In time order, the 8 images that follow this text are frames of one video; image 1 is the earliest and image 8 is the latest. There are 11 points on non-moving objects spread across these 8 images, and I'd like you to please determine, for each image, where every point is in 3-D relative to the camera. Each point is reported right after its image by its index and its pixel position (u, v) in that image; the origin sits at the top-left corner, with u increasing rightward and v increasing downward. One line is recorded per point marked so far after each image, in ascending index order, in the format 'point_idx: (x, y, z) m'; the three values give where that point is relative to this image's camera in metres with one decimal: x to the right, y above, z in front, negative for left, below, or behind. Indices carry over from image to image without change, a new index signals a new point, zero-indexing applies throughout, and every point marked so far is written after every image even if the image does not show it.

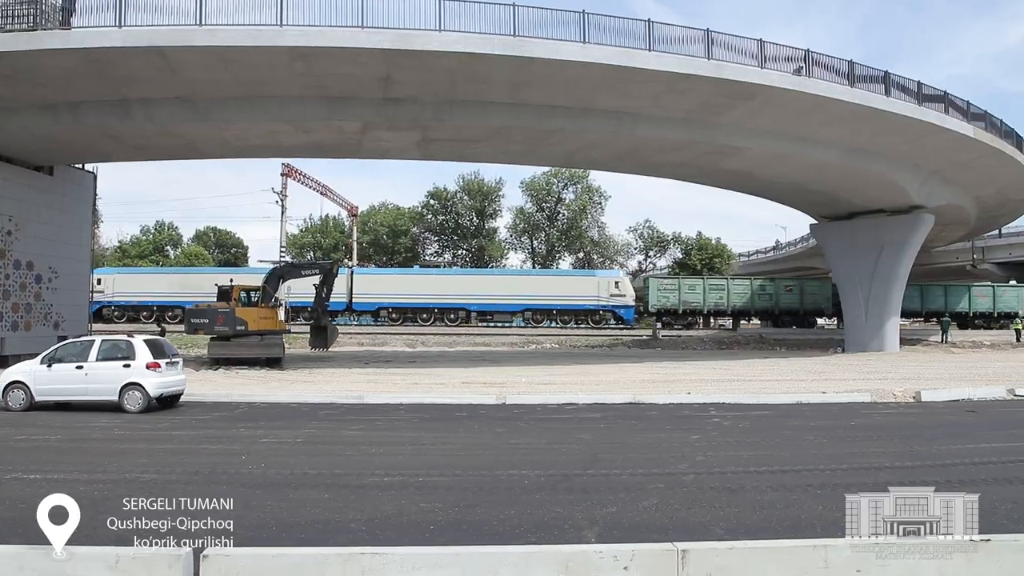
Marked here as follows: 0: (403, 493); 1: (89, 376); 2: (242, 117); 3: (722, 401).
0: (-1.0, -1.9, +6.4) m
1: (-7.6, -1.6, +12.6) m
2: (-7.4, +4.7, +19.4) m
3: (+4.4, -2.4, +14.8) m
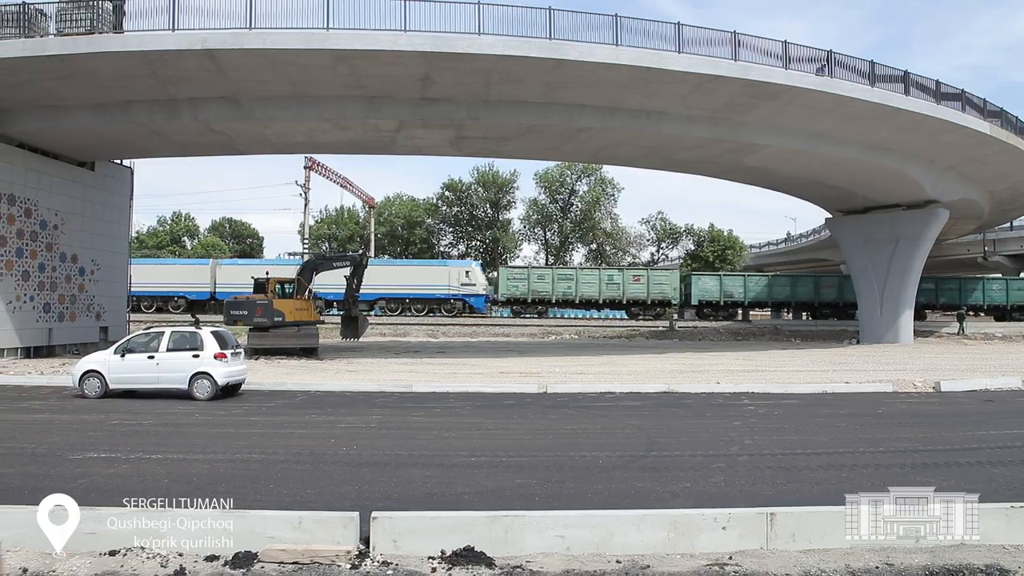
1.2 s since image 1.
0: (-0.2, -1.9, +7.2) m
1: (-6.7, -1.5, +13.4) m
2: (-6.5, +4.9, +20.1) m
3: (+5.3, -2.2, +15.6) m
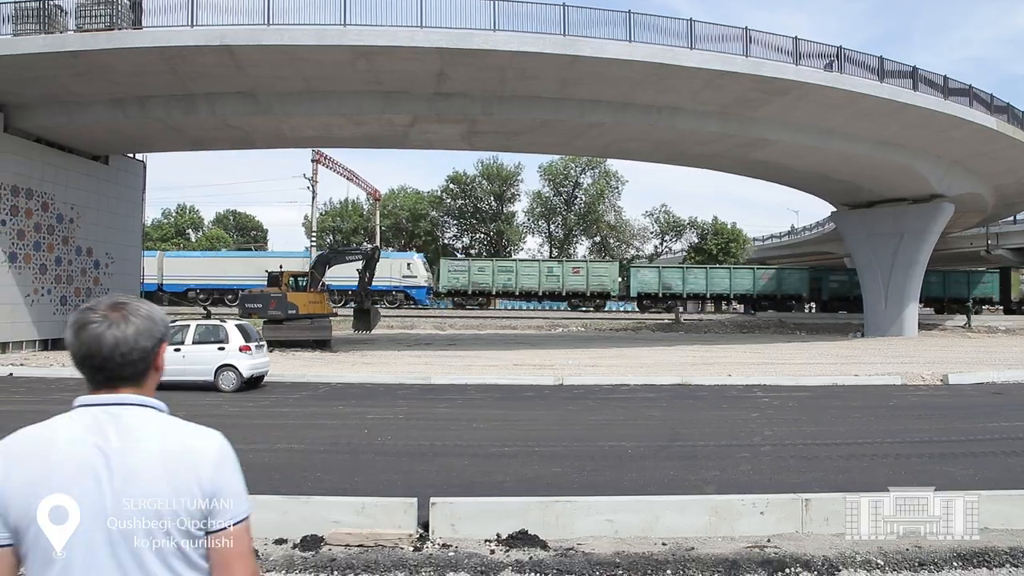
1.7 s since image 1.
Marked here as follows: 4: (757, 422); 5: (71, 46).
0: (+0.2, -1.8, +7.5) m
1: (-6.3, -1.3, +13.7) m
2: (-6.1, +5.1, +20.3) m
3: (+5.6, -2.1, +15.8) m
4: (+3.7, -2.0, +10.6) m
5: (-10.7, +5.8, +17.0) m
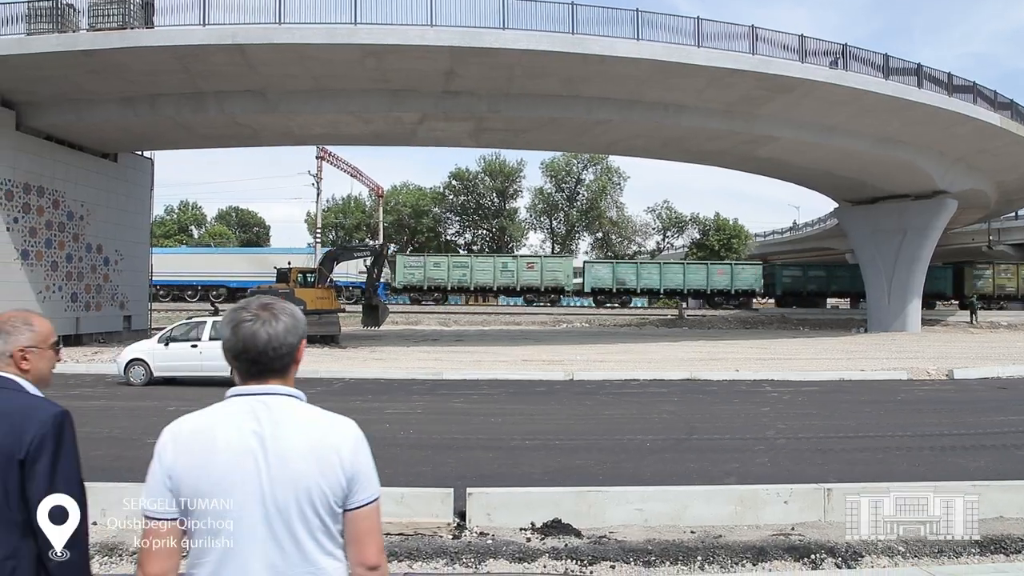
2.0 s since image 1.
0: (+0.4, -1.8, +7.7) m
1: (-6.1, -1.3, +13.9) m
2: (-5.9, +5.2, +20.5) m
3: (+5.9, -2.0, +16.0) m
4: (+3.9, -2.0, +10.8) m
5: (-10.4, +5.9, +17.2) m
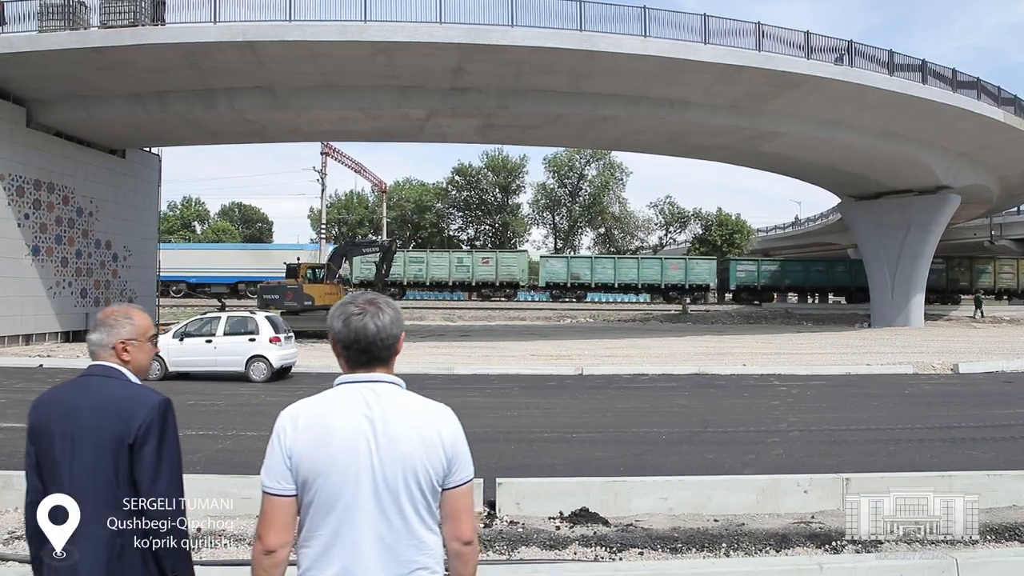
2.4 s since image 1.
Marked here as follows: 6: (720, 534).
0: (+0.7, -1.8, +7.9) m
1: (-5.9, -1.2, +14.1) m
2: (-5.6, +5.3, +20.6) m
3: (+6.1, -1.9, +16.2) m
4: (+4.2, -1.9, +11.0) m
5: (-10.2, +6.0, +17.3) m
6: (+1.5, -1.8, +5.1) m
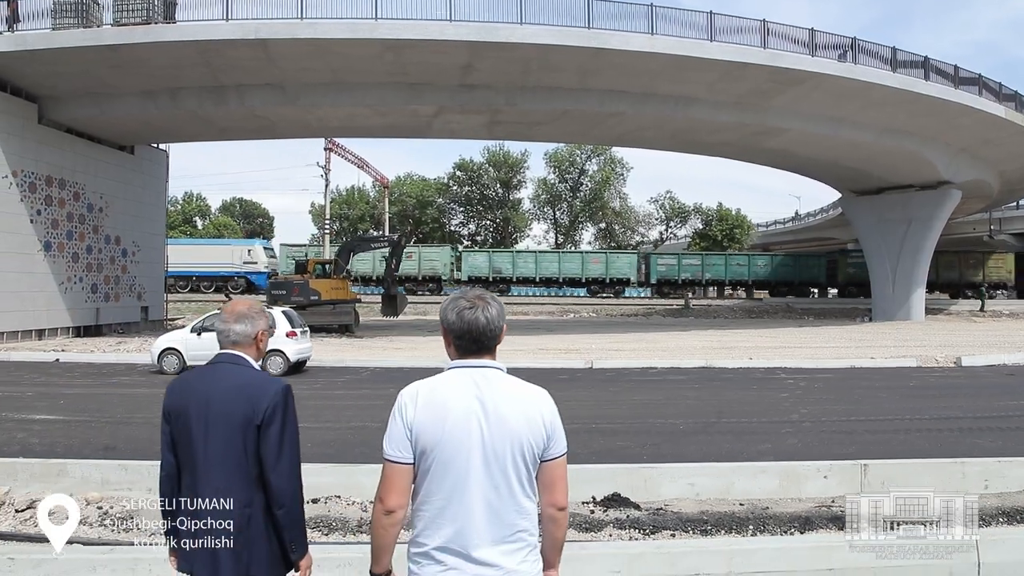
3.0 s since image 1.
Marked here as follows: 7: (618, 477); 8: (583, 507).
0: (+0.9, -1.7, +8.1) m
1: (-5.6, -1.1, +14.3) m
2: (-5.4, +5.5, +20.8) m
3: (+6.4, -1.8, +16.5) m
4: (+4.4, -1.8, +11.2) m
5: (-10.0, +6.1, +17.5) m
6: (+1.8, -1.7, +5.3) m
7: (+0.8, -1.5, +5.7) m
8: (+0.5, -1.7, +5.5) m
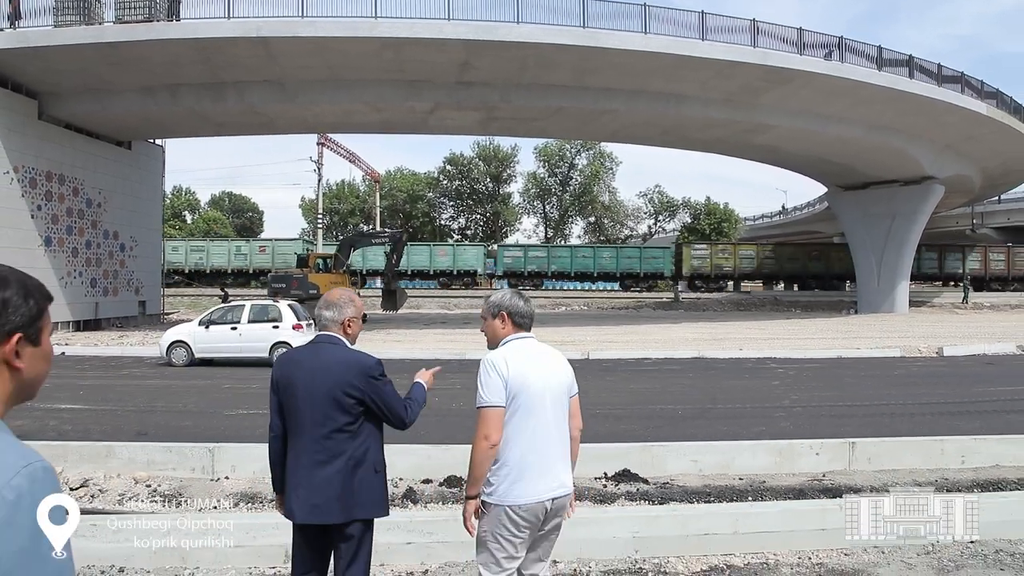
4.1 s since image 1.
0: (+1.0, -1.6, +8.6) m
1: (-5.6, -1.0, +14.7) m
2: (-5.5, +5.7, +21.1) m
3: (+6.3, -1.6, +17.1) m
4: (+4.5, -1.7, +11.8) m
5: (-10.0, +6.3, +17.7) m
6: (+1.9, -1.7, +5.8) m
7: (+1.0, -1.5, +6.2) m
8: (+0.7, -1.6, +6.0) m
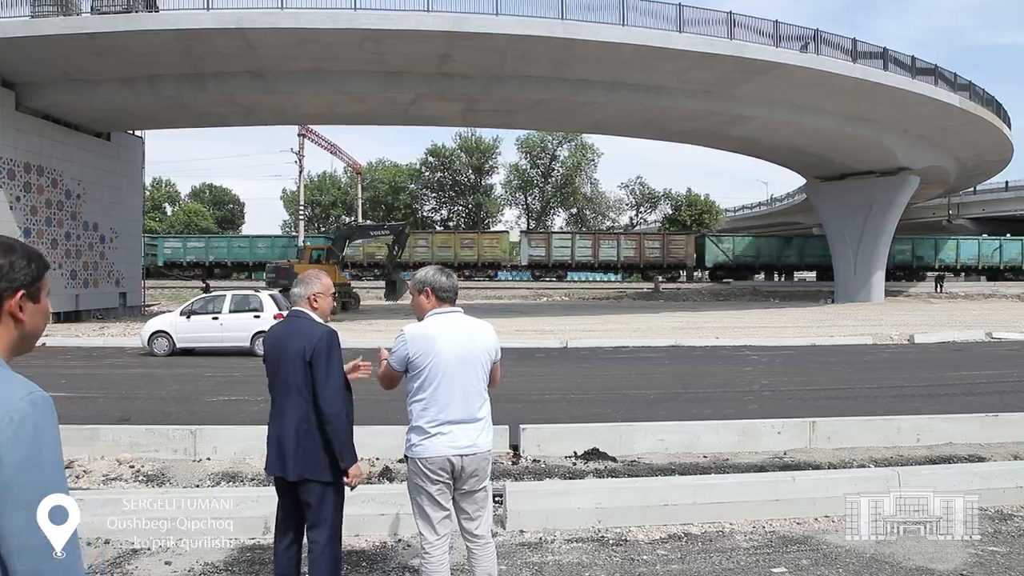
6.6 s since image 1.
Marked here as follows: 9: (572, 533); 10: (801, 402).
0: (+0.8, -1.5, +8.9) m
1: (-6.0, -0.8, +14.8) m
2: (-6.1, +5.9, +21.1) m
3: (+5.9, -1.4, +17.4) m
4: (+4.1, -1.5, +12.1) m
5: (-10.6, +6.5, +17.6) m
6: (+1.7, -1.5, +6.1) m
7: (+0.8, -1.3, +6.4) m
8: (+0.5, -1.5, +6.3) m
9: (+0.4, -1.6, +4.6) m
10: (+3.7, -1.5, +8.9) m
